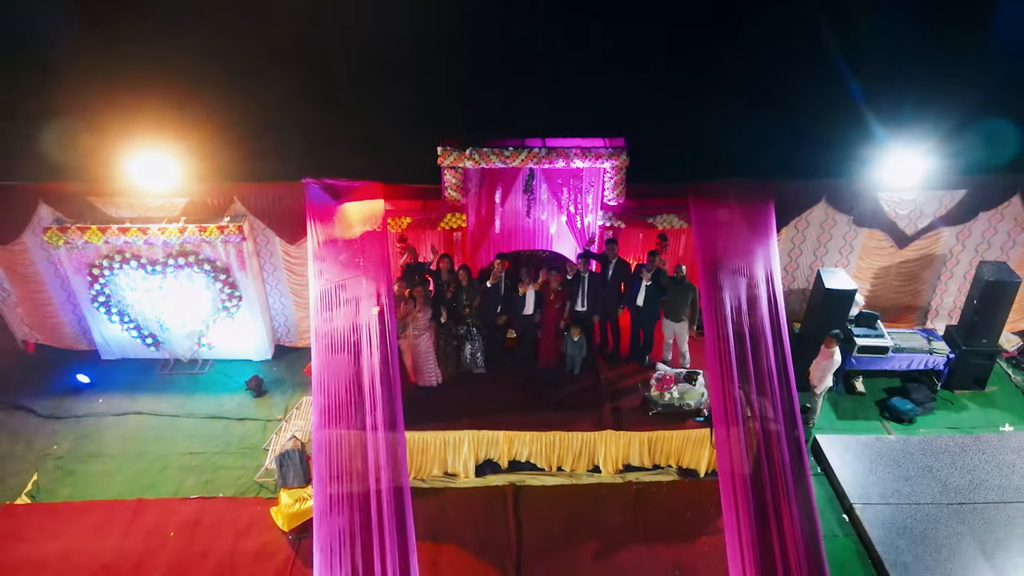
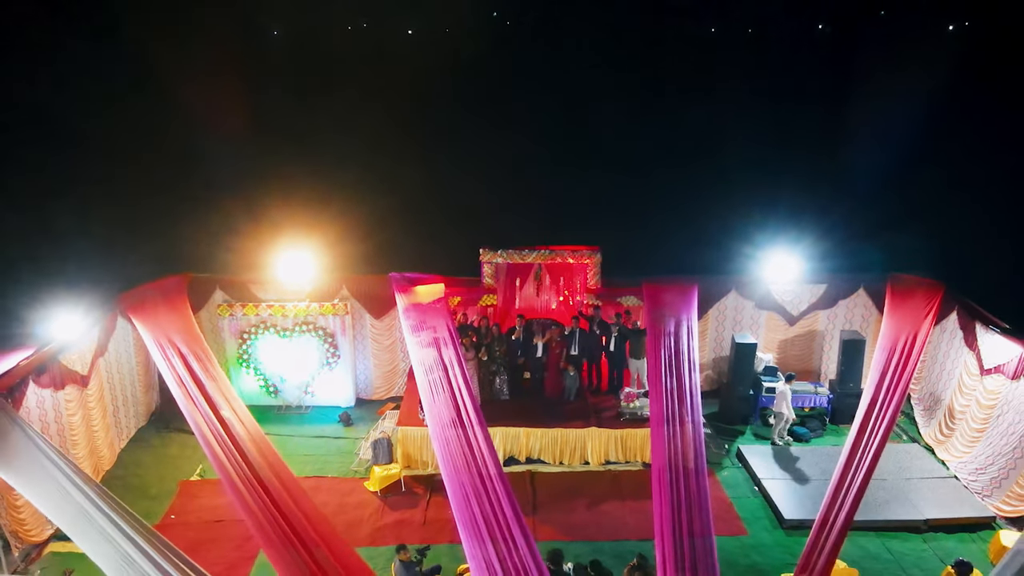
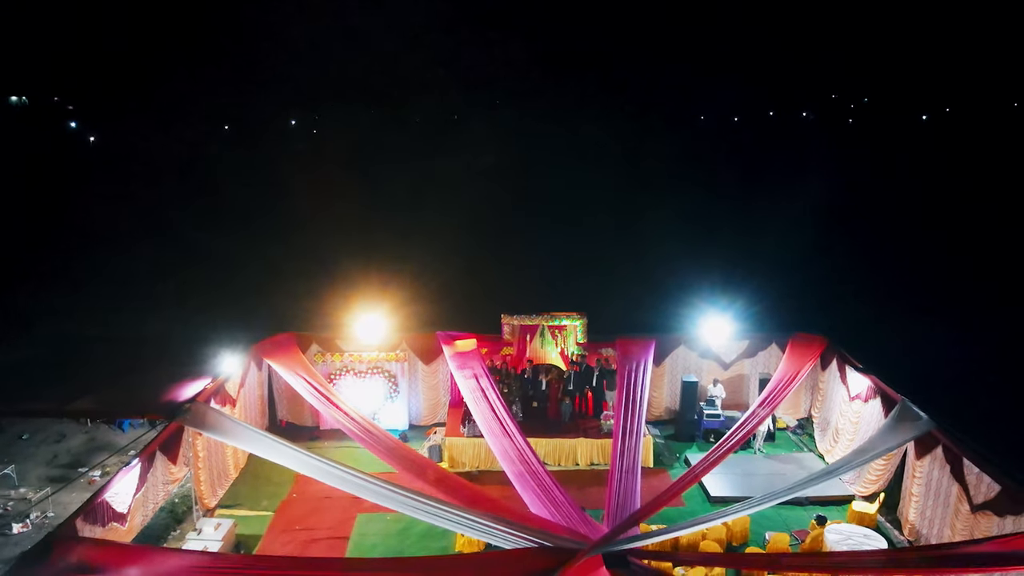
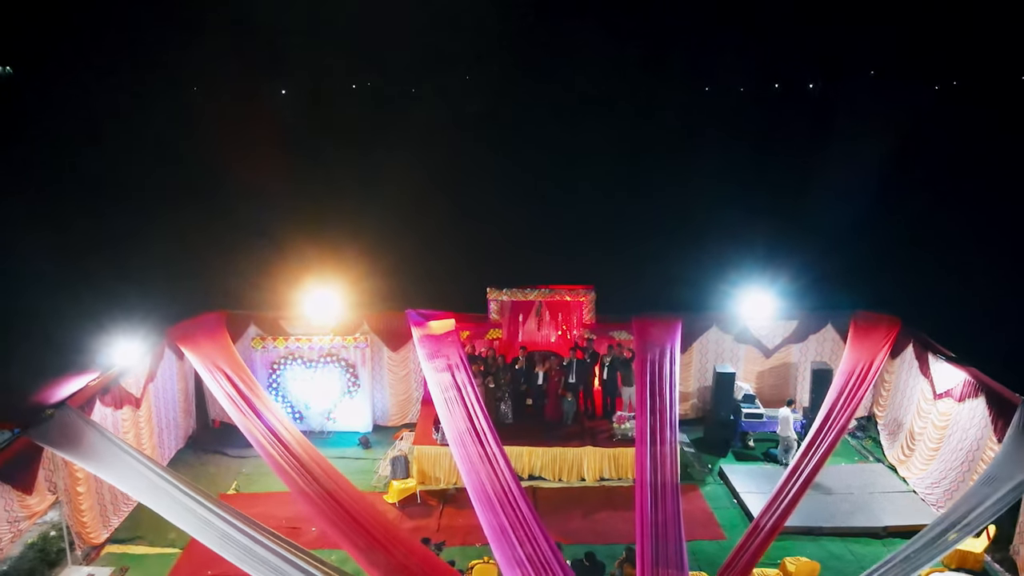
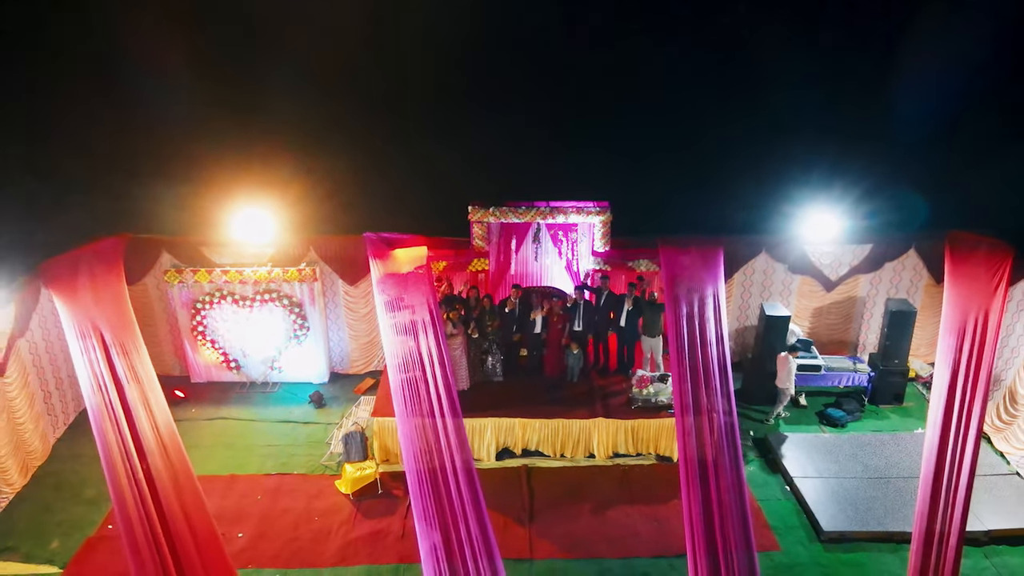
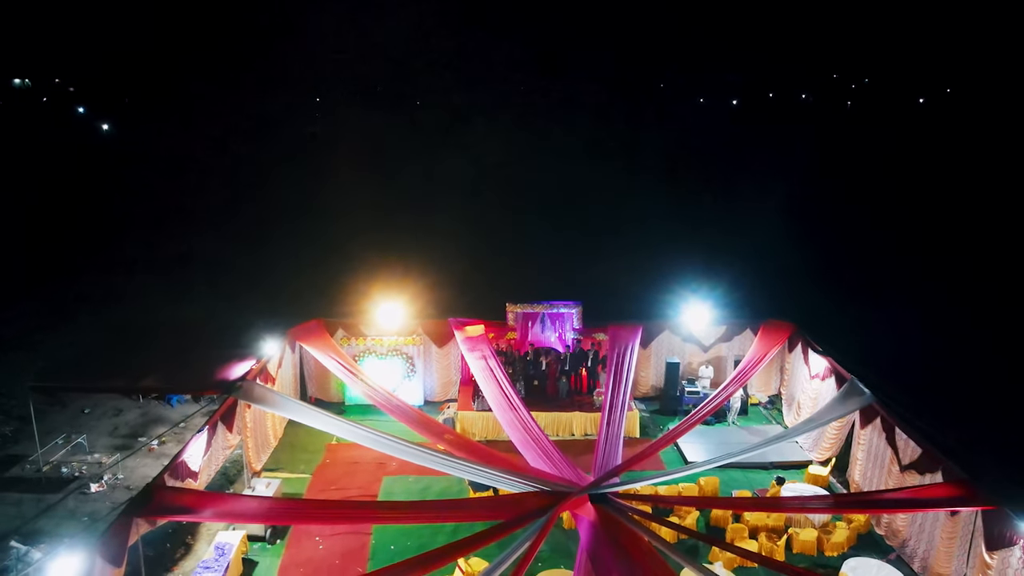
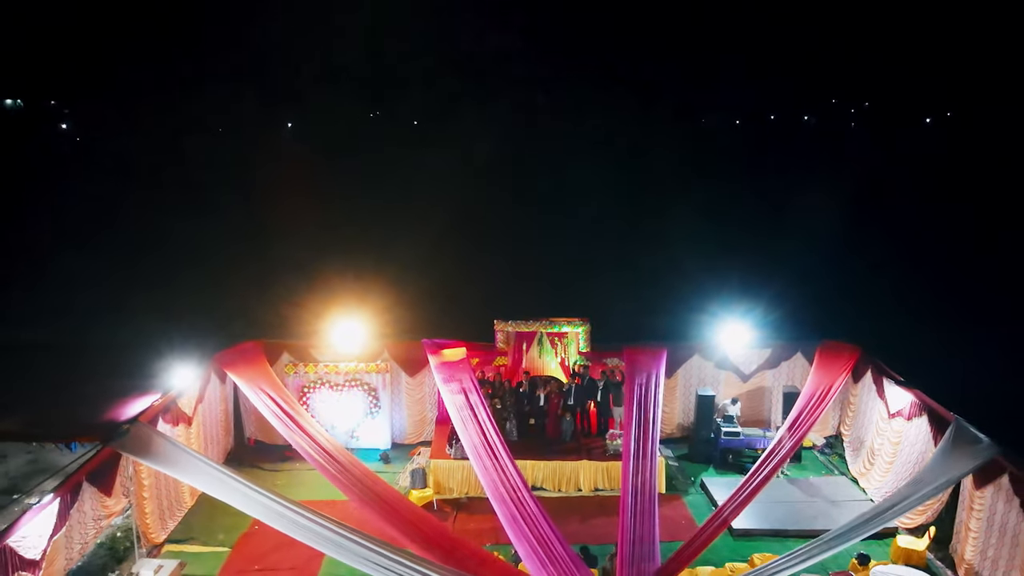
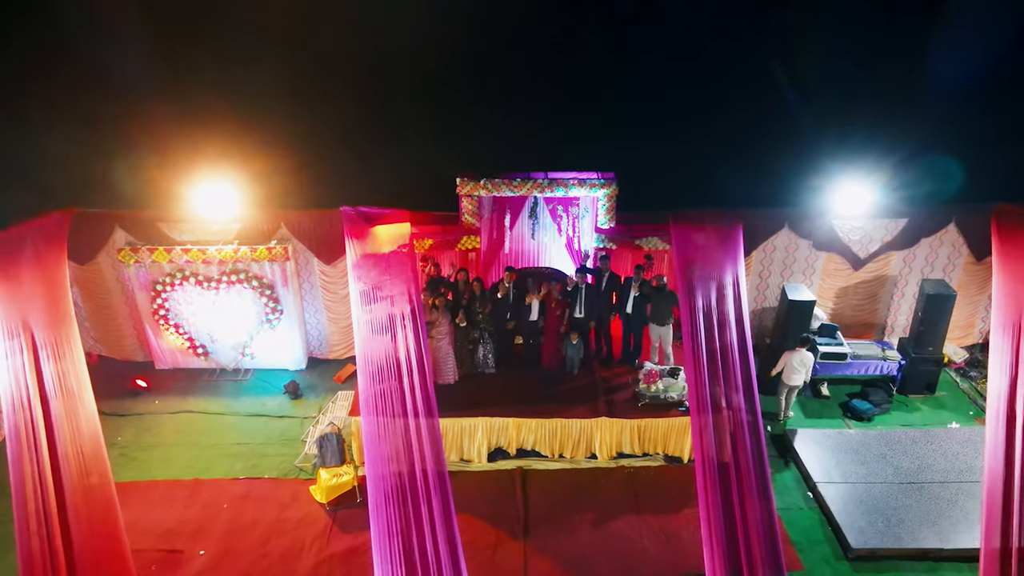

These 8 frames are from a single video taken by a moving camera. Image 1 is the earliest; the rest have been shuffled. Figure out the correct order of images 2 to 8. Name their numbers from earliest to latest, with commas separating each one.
8, 5, 2, 4, 7, 3, 6
